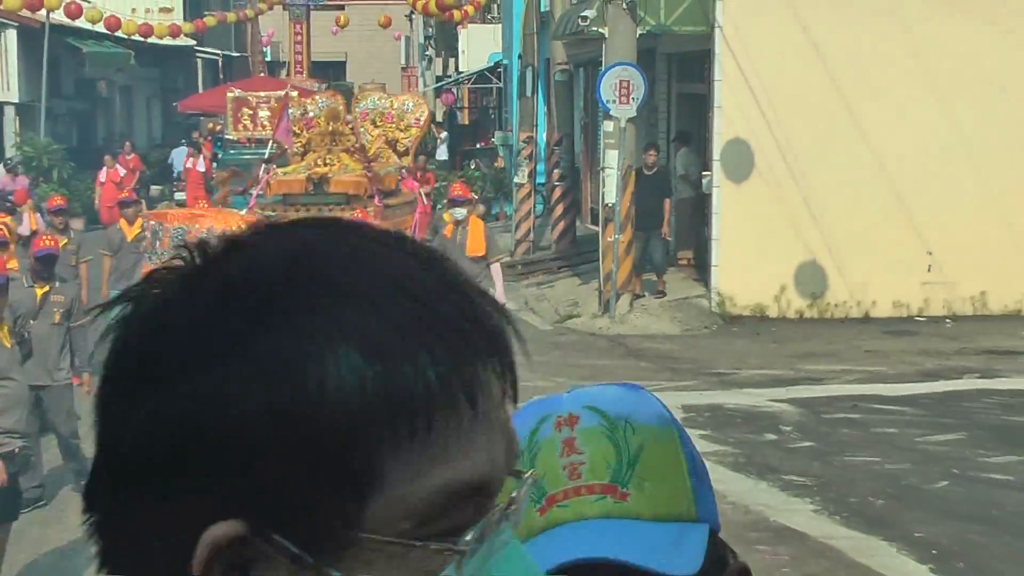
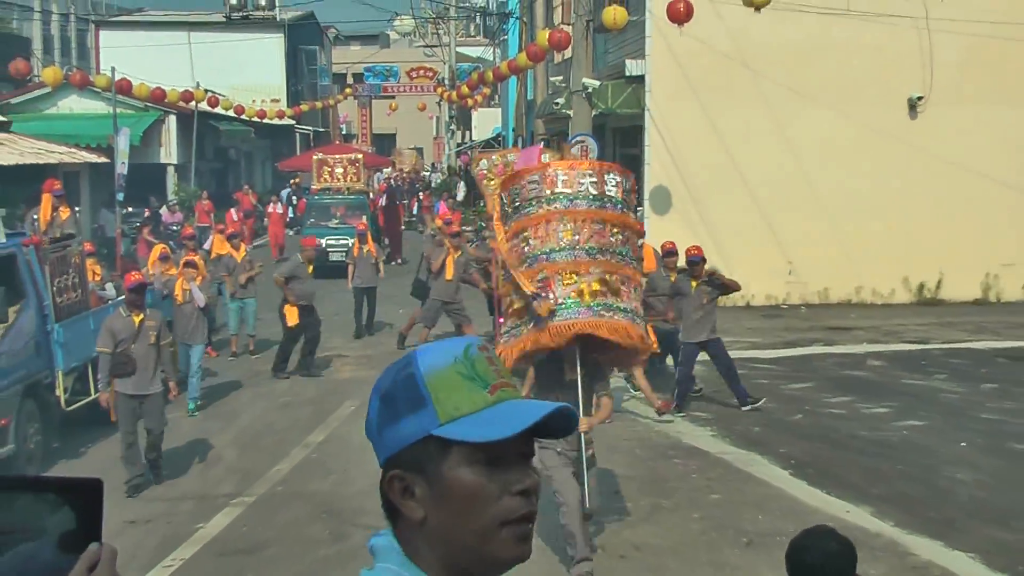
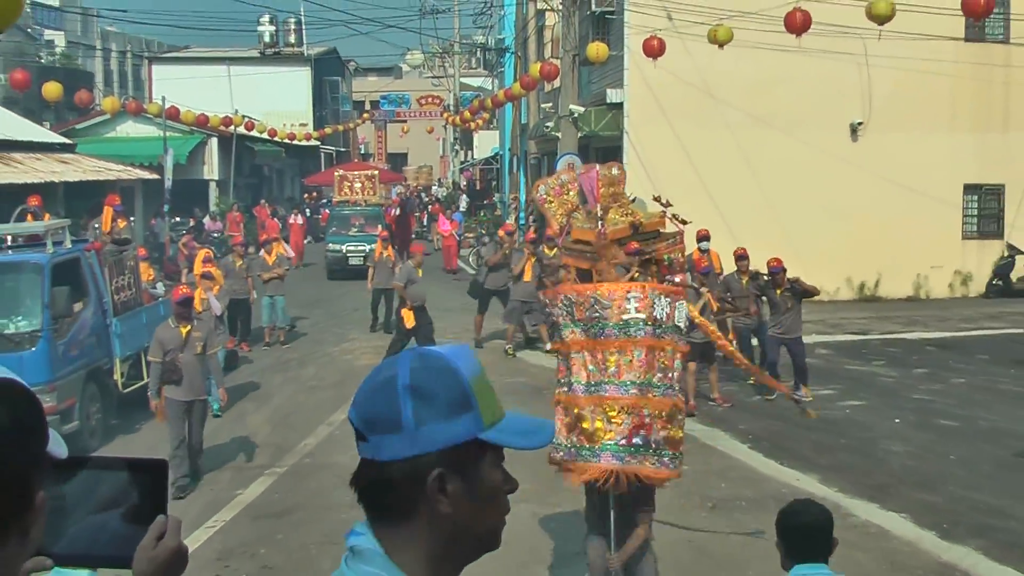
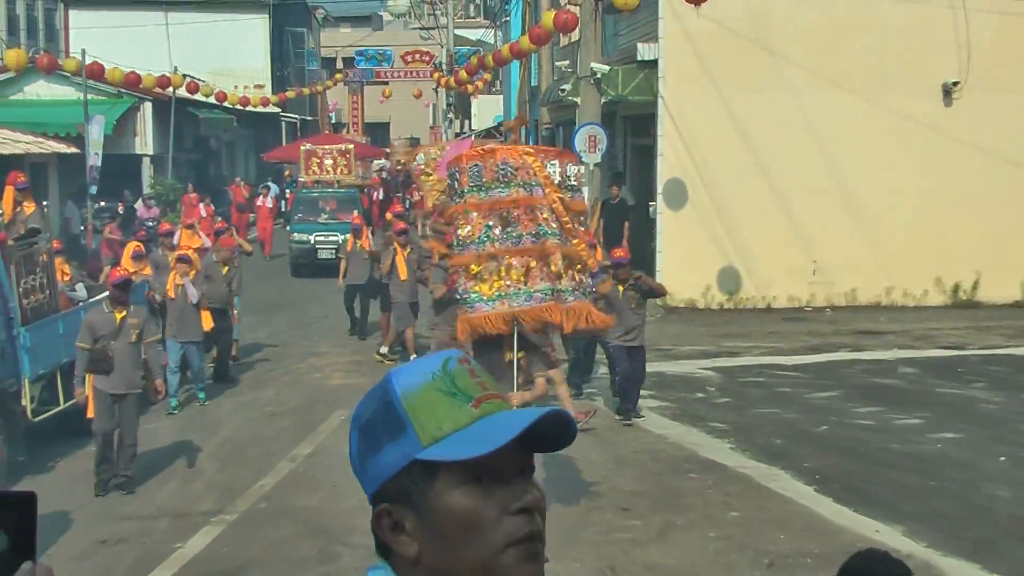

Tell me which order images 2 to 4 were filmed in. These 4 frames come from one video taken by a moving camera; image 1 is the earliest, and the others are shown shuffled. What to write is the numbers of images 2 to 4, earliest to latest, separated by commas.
4, 2, 3
